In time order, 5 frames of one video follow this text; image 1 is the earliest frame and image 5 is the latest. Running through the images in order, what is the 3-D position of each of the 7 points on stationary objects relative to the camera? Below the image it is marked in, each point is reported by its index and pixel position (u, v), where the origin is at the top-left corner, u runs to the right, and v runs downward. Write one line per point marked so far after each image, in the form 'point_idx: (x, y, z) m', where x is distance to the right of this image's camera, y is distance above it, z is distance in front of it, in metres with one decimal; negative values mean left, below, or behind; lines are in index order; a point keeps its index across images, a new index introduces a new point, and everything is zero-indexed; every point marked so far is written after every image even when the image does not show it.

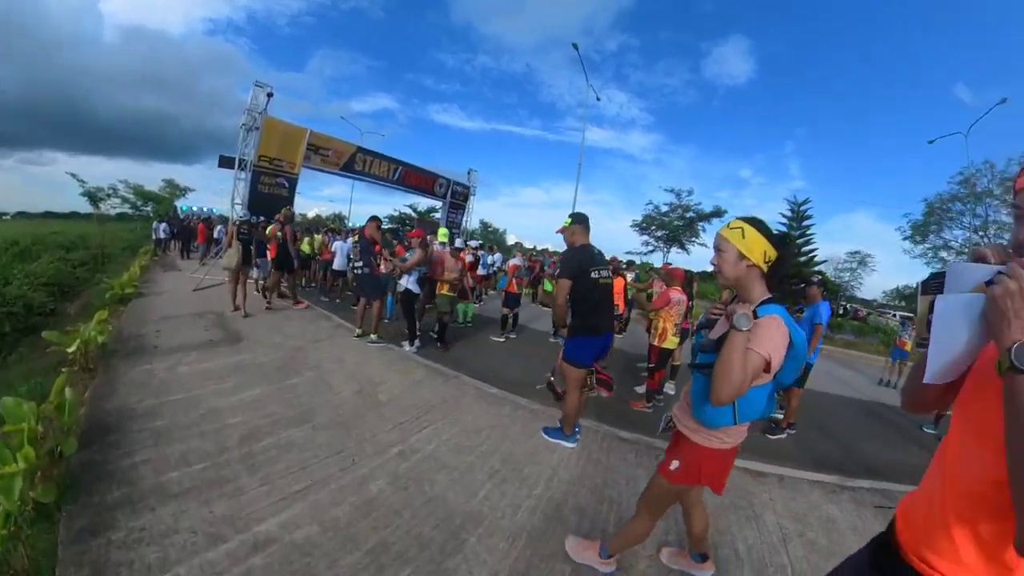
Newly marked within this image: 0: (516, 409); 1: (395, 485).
0: (0.0, -1.3, +4.9) m
1: (-0.9, -1.1, +2.6) m
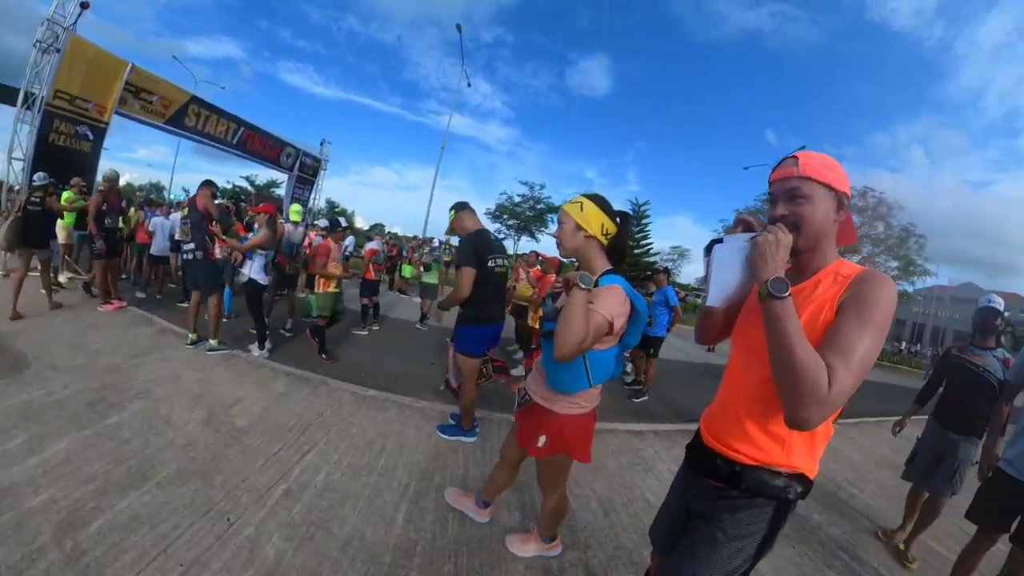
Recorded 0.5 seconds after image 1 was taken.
0: (-1.1, -1.2, +4.4) m
1: (-1.1, -1.1, +2.0) m
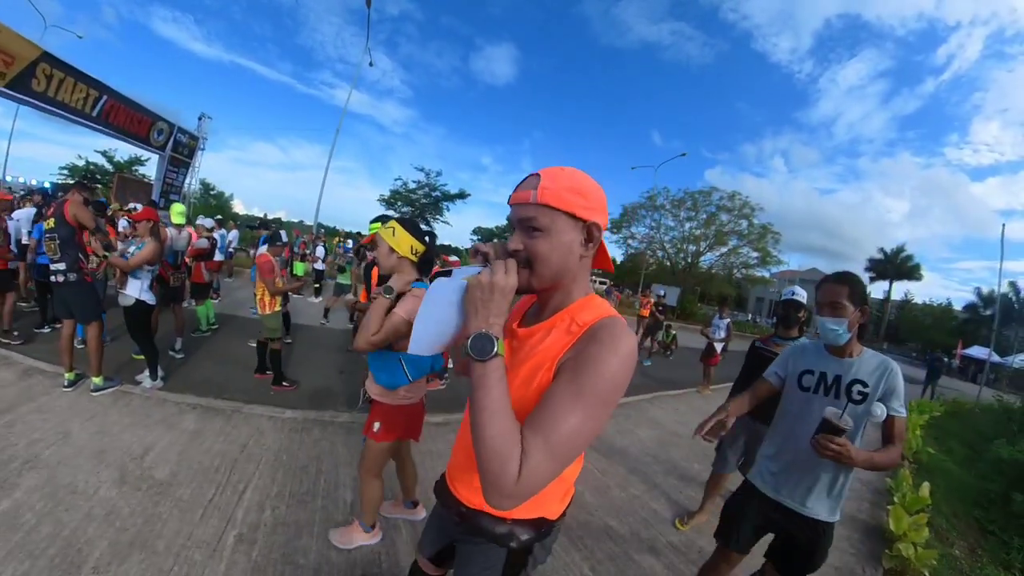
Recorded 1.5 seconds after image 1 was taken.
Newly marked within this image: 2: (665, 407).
0: (-1.9, -1.4, +4.5) m
1: (-1.3, -1.4, +2.1) m
2: (+2.1, -1.6, +6.0) m
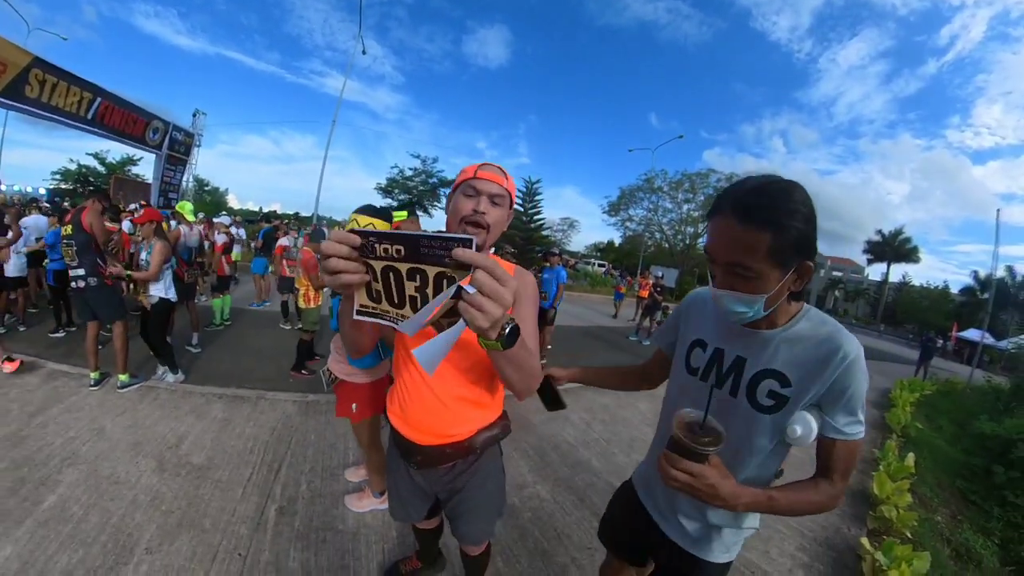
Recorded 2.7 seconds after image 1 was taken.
0: (-1.8, -1.3, +4.7) m
1: (-1.1, -1.4, +2.3) m
2: (+2.2, -1.3, +6.3) m
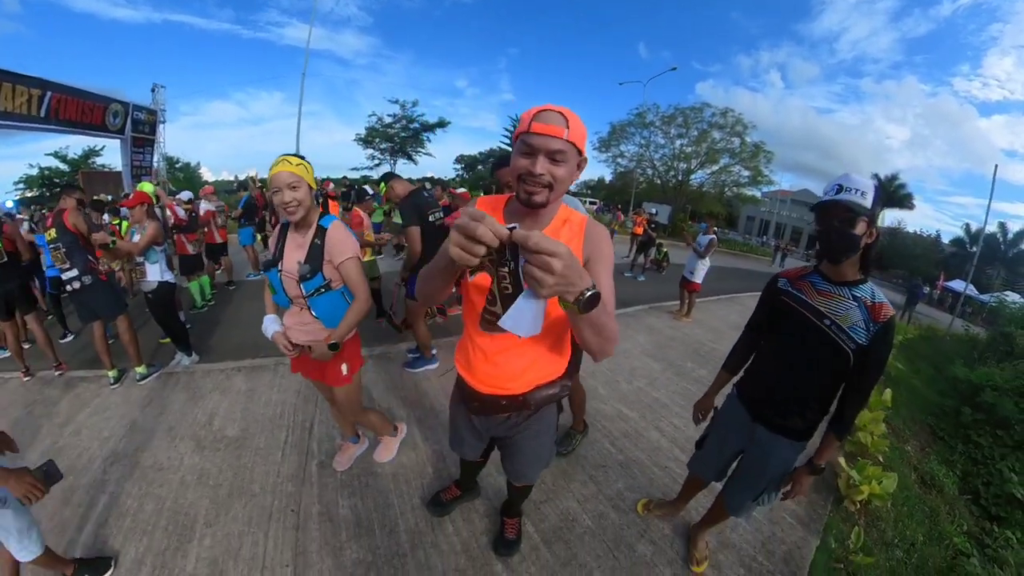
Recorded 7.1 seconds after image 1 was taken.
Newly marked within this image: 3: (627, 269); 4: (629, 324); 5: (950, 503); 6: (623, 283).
0: (-1.7, -0.9, +4.9) m
1: (-0.9, -1.3, +2.6) m
2: (+2.2, -0.4, +6.5) m
3: (+2.9, +0.5, +10.7) m
4: (+1.6, -0.6, +5.9) m
5: (+3.7, -1.8, +3.6) m
6: (+2.4, +0.1, +9.2) m
